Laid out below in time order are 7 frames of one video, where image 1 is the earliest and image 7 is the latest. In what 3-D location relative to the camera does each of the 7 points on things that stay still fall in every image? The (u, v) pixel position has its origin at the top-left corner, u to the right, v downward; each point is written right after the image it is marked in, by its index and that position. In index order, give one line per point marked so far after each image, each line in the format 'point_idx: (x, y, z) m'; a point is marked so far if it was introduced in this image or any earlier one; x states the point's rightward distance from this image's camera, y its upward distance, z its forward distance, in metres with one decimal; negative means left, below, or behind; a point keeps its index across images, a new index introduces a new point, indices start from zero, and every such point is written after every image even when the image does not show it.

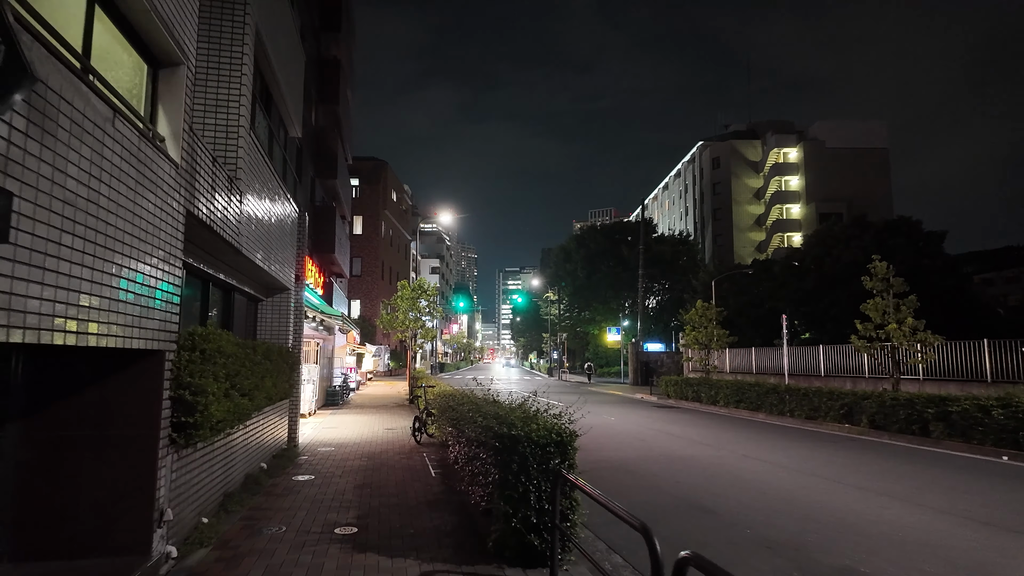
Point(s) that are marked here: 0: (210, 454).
0: (-3.2, -1.8, +6.5) m
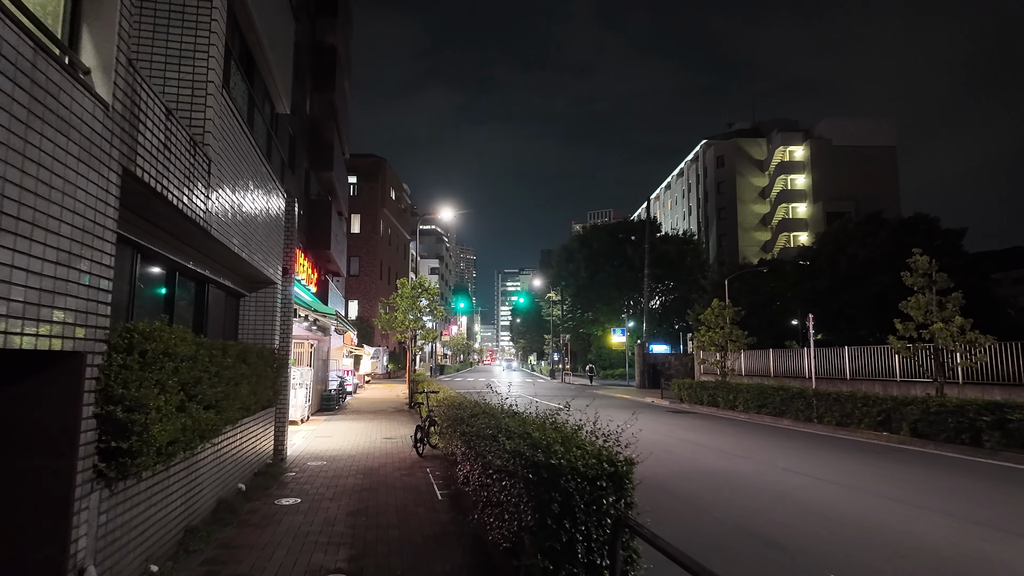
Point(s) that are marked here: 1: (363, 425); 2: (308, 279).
0: (-3.0, -1.7, +5.1) m
1: (-4.2, -3.9, +17.0) m
2: (-5.6, +0.3, +16.6) m
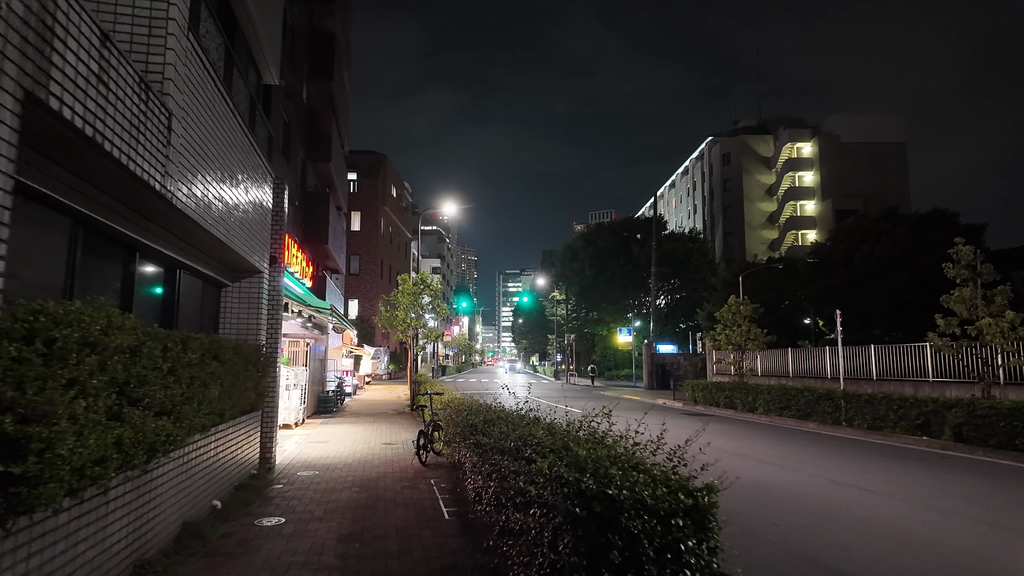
0: (-2.8, -1.5, +4.0) m
1: (-4.0, -3.7, +15.9) m
2: (-5.4, +0.4, +15.5) m
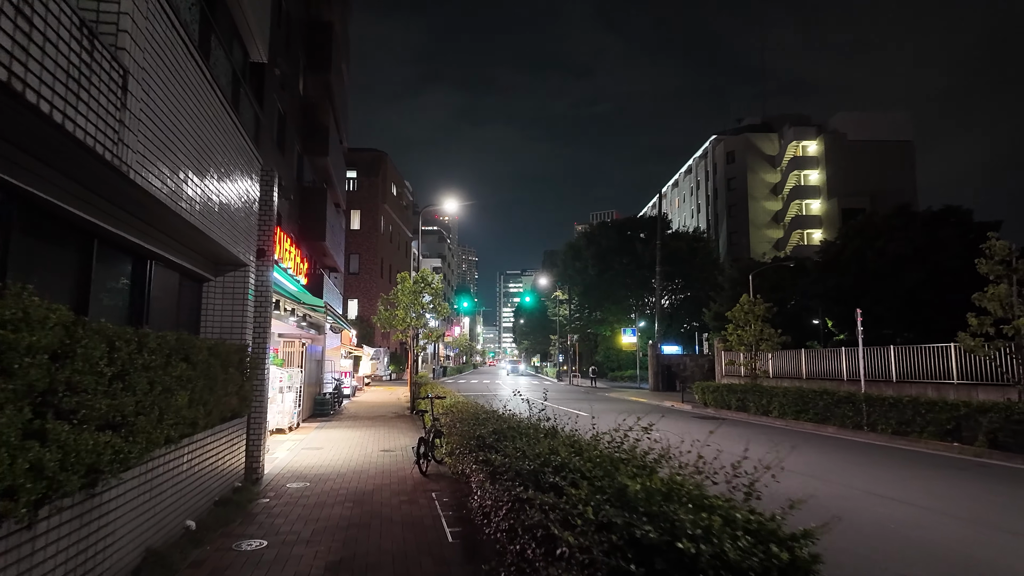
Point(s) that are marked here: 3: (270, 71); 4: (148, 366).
0: (-2.6, -1.4, +3.2) m
1: (-3.8, -3.6, +15.1) m
2: (-5.3, +0.5, +14.7) m
3: (-6.7, +6.0, +16.8) m
4: (-2.6, -0.6, +4.4) m
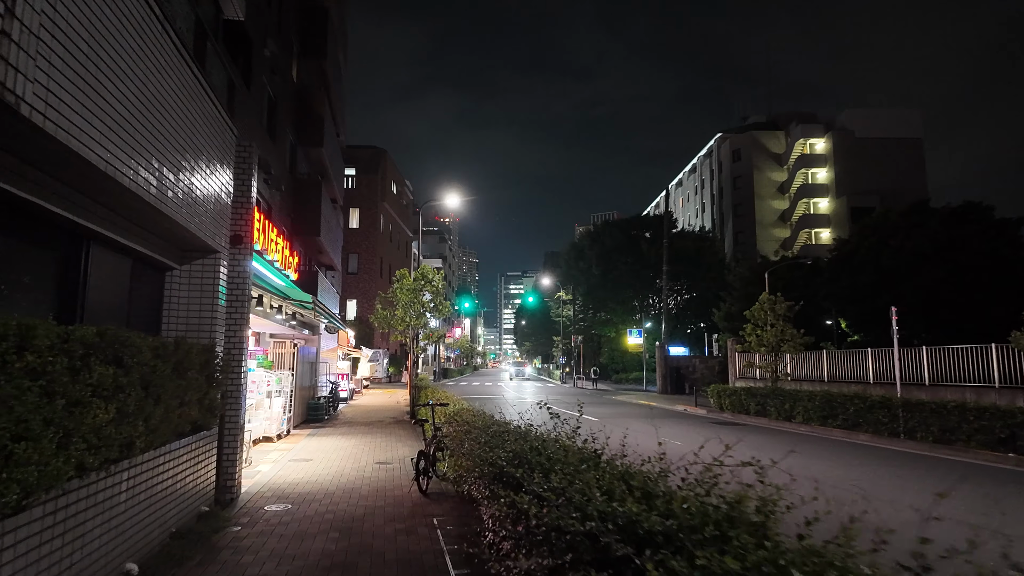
0: (-2.5, -1.3, +2.0) m
1: (-3.6, -3.5, +13.8) m
2: (-5.1, +0.6, +13.5) m
3: (-6.5, +6.1, +15.6) m
4: (-2.5, -0.5, +3.1) m
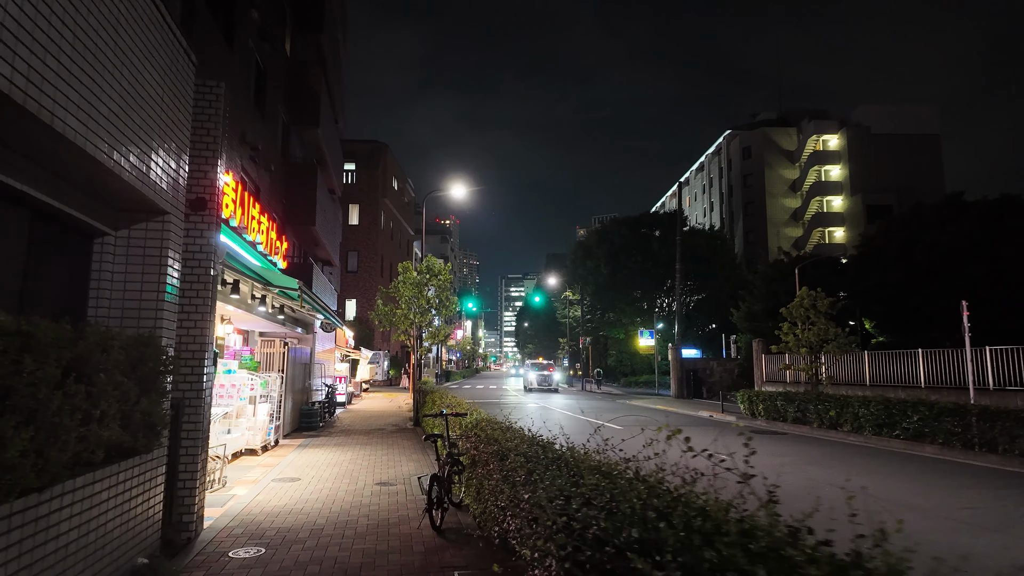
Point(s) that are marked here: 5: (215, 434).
0: (-2.0, -1.0, +0.1) m
1: (-3.2, -3.3, +11.9) m
2: (-4.6, +0.8, +11.6) m
3: (-6.1, +6.3, +13.7) m
4: (-2.0, -0.2, +1.3) m
5: (-4.9, -2.4, +10.0) m
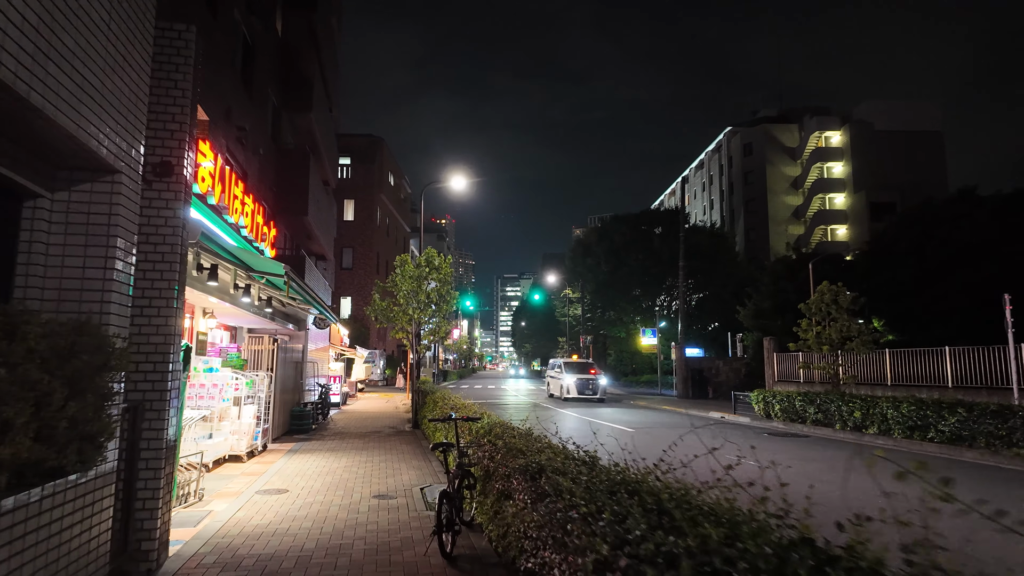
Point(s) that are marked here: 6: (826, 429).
0: (-1.8, -0.8, -0.9) m
1: (-3.0, -3.1, +10.9) m
2: (-4.5, +1.0, +10.6) m
3: (-5.9, +6.5, +12.7) m
4: (-1.8, 0.0, +0.2) m
5: (-4.7, -2.2, +8.9) m
6: (+8.8, -4.0, +17.0) m
